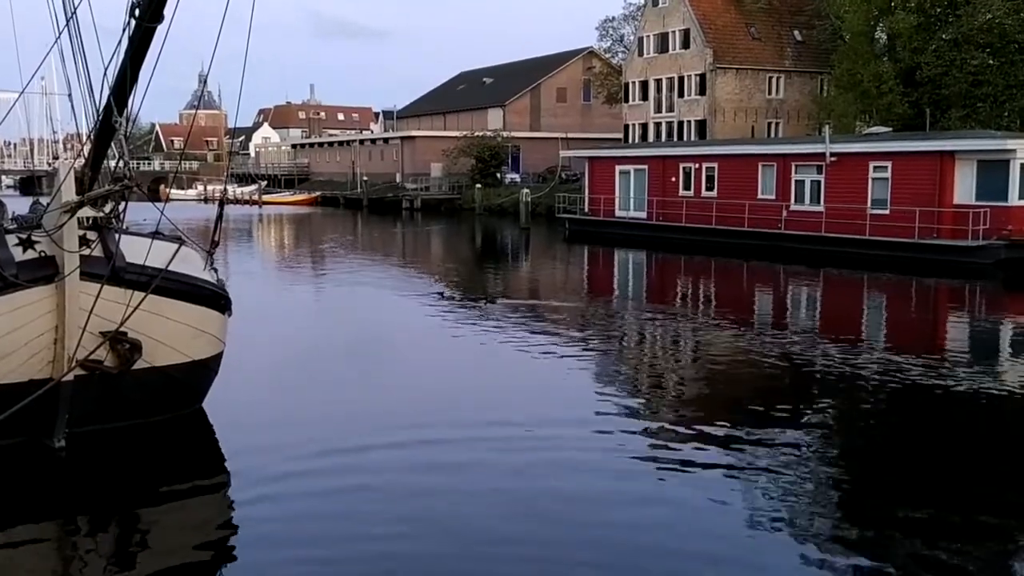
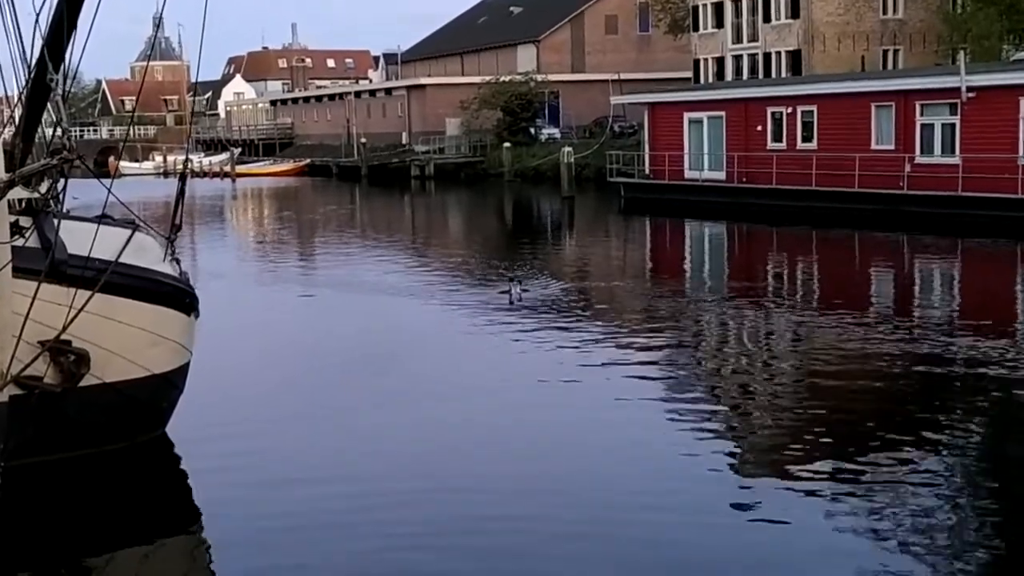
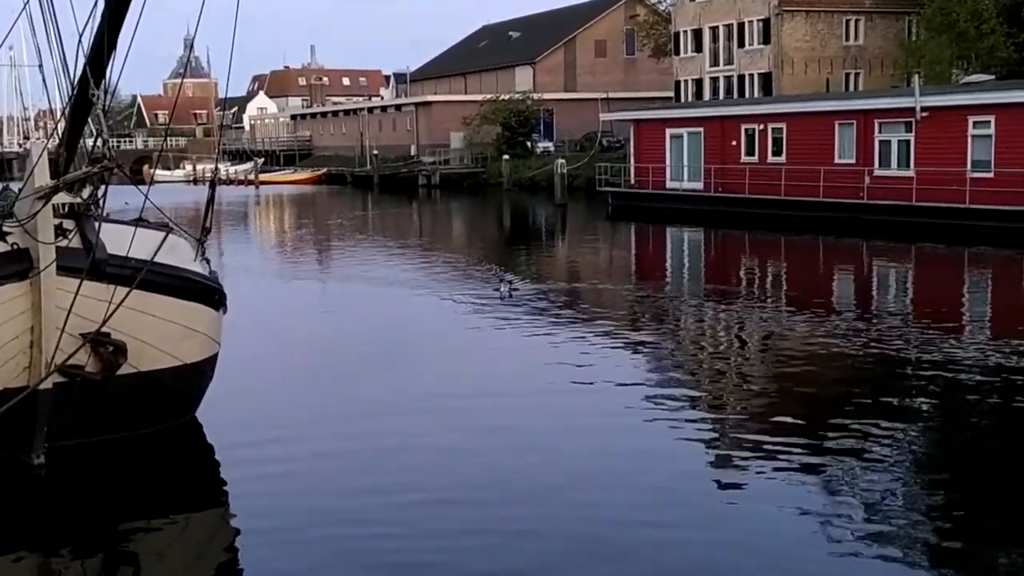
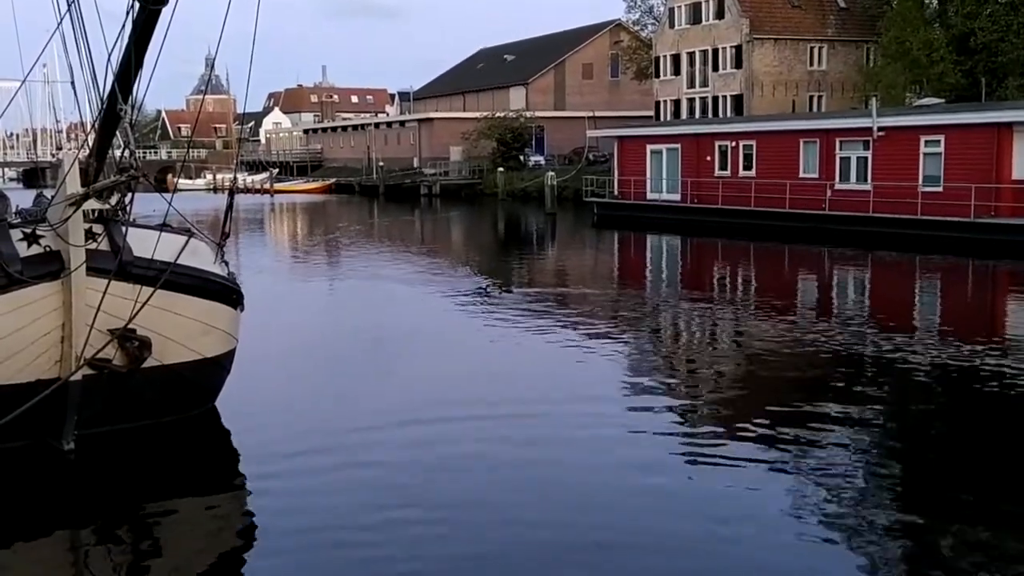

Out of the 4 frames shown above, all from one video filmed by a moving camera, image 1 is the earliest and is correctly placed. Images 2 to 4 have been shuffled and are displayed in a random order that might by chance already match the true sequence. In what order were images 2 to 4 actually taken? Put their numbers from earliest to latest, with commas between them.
4, 3, 2
